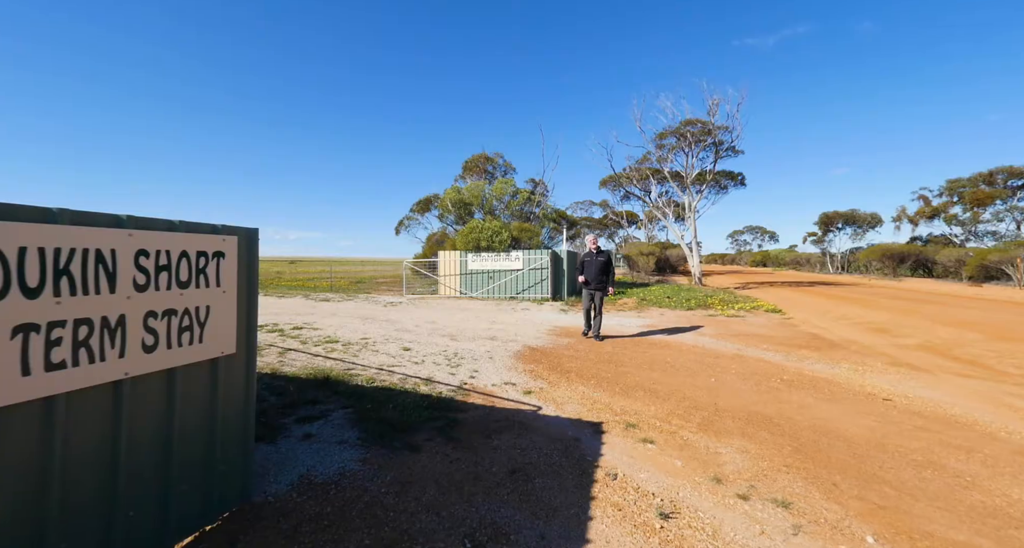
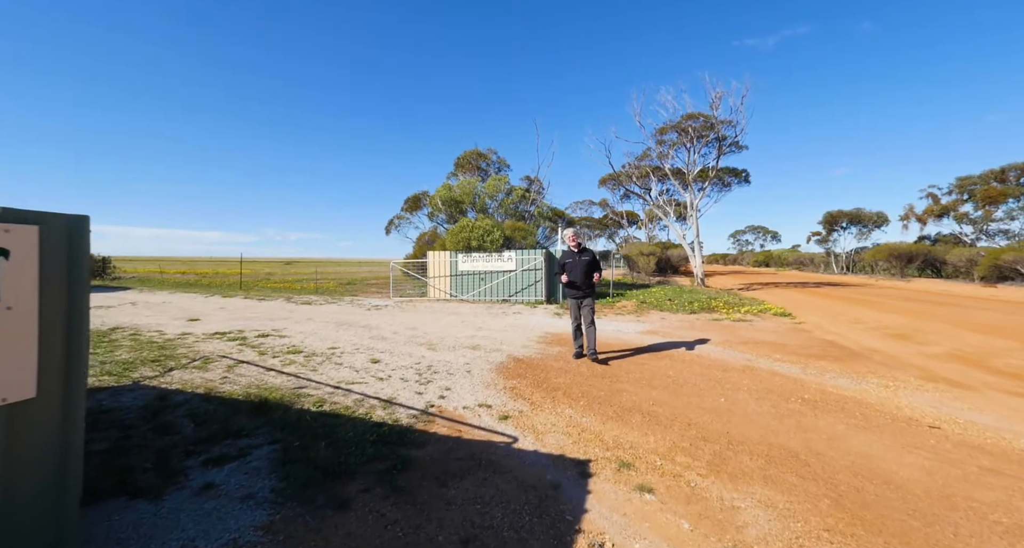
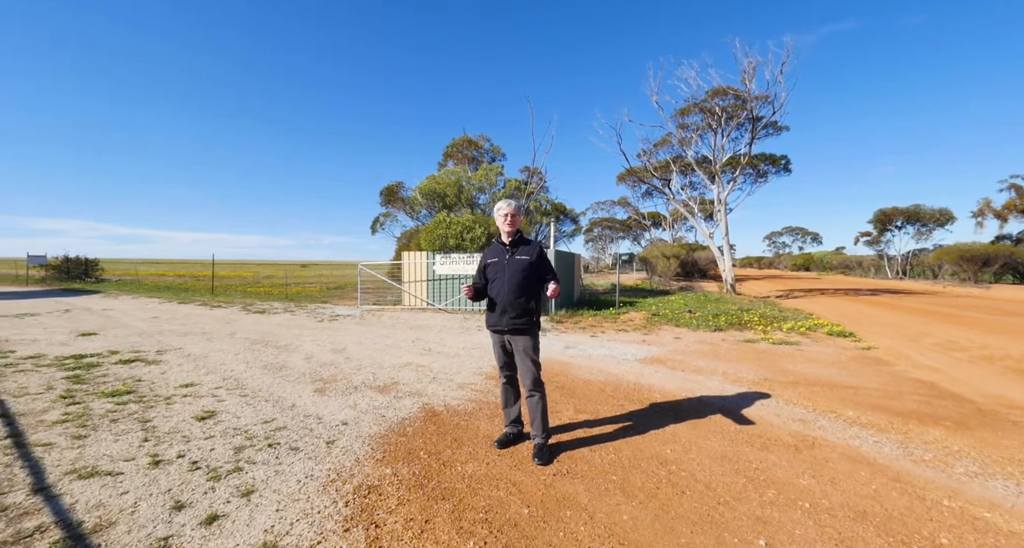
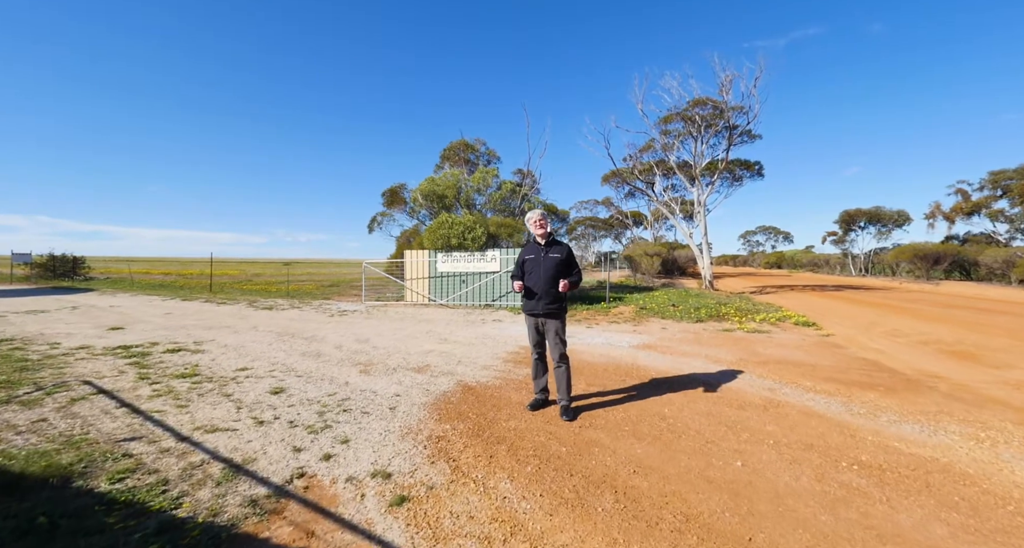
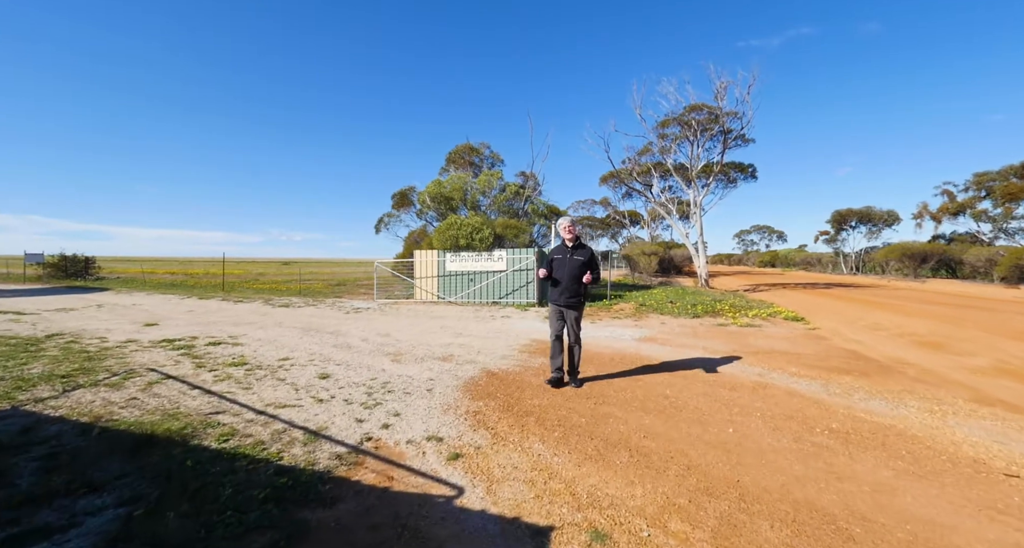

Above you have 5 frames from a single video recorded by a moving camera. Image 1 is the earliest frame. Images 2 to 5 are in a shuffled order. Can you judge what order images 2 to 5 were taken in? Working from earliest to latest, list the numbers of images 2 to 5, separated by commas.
2, 5, 4, 3
